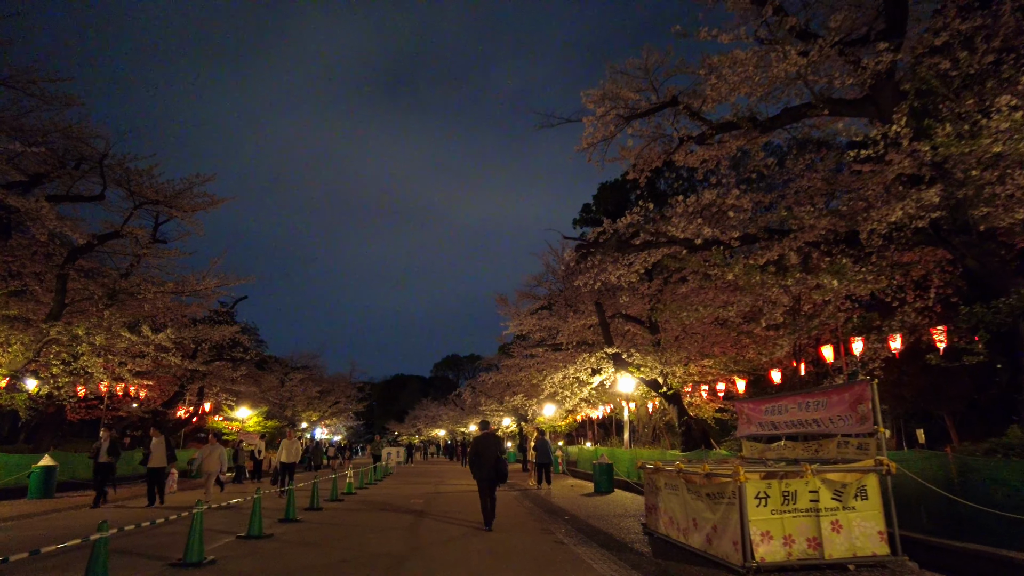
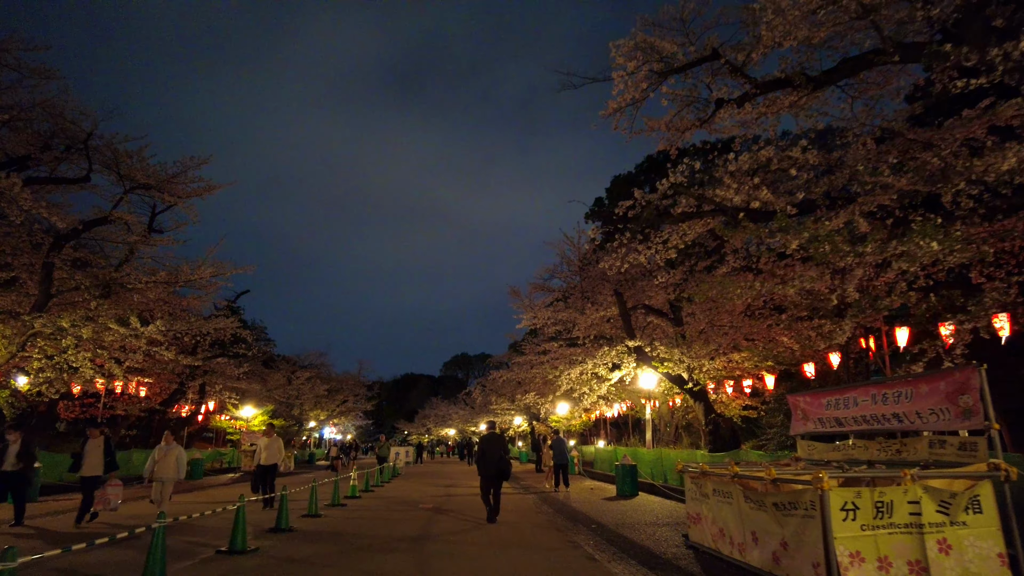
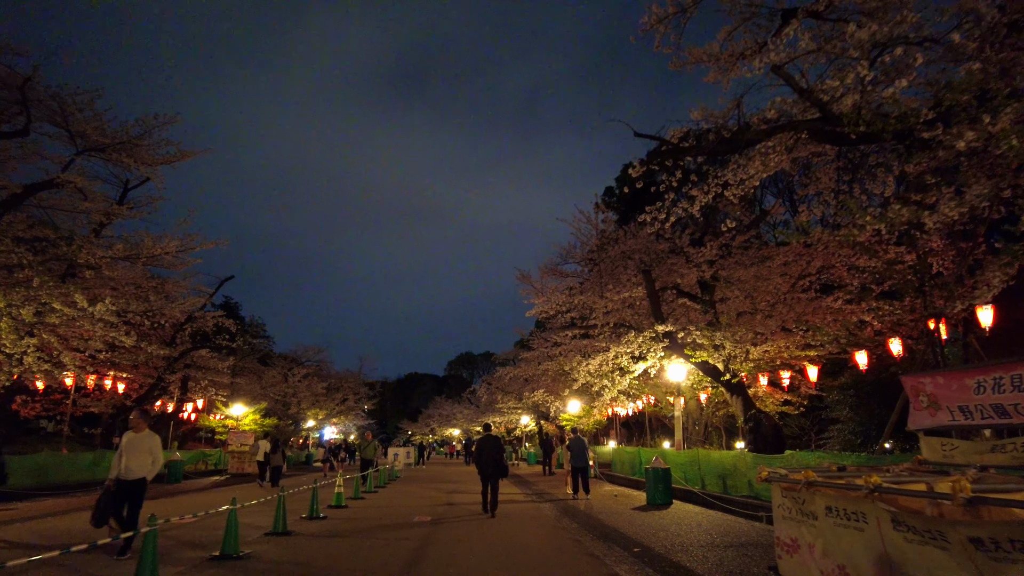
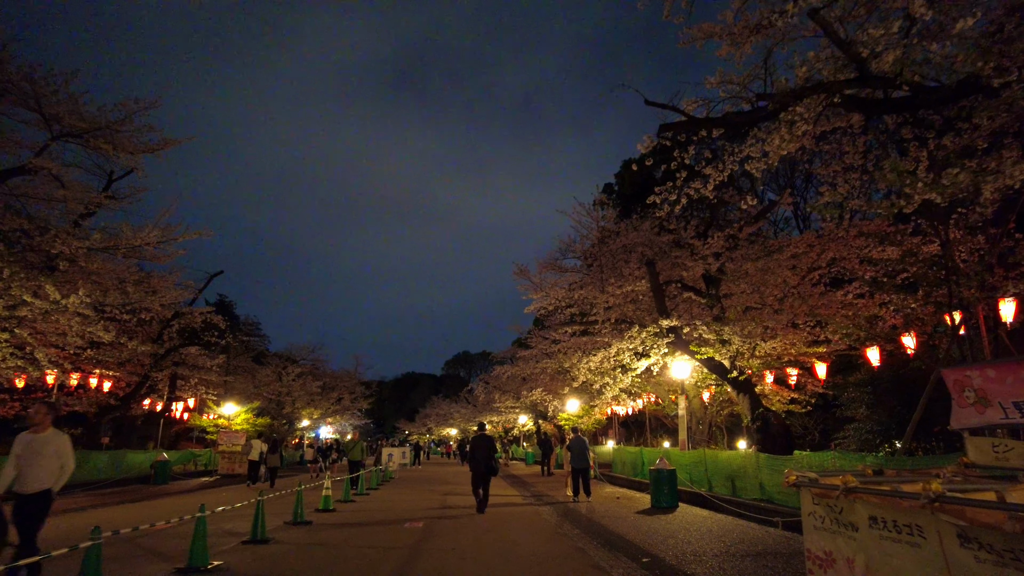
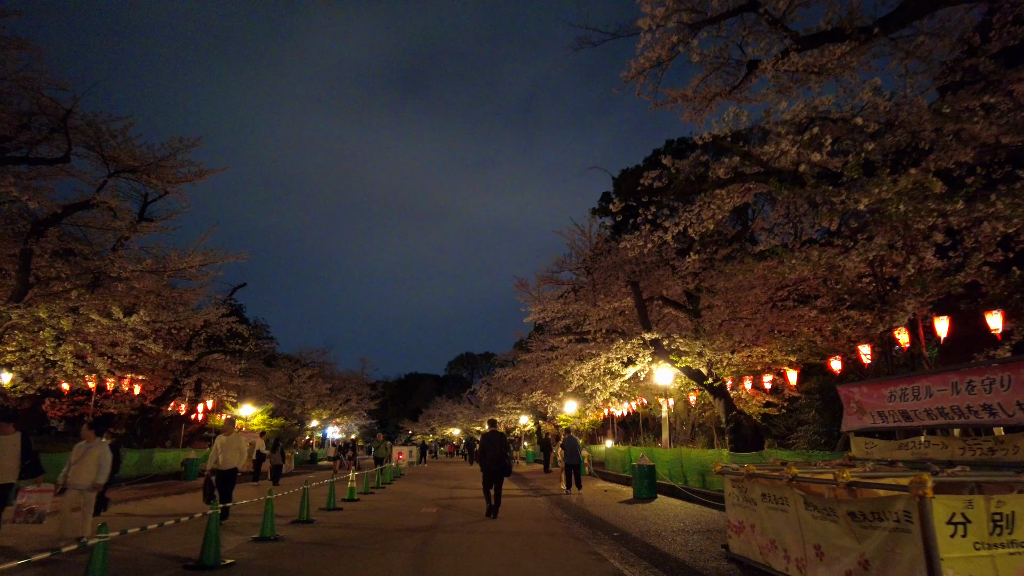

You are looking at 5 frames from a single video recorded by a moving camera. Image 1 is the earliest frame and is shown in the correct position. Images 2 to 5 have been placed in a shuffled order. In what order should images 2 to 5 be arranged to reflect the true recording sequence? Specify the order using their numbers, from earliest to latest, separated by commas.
2, 5, 3, 4
